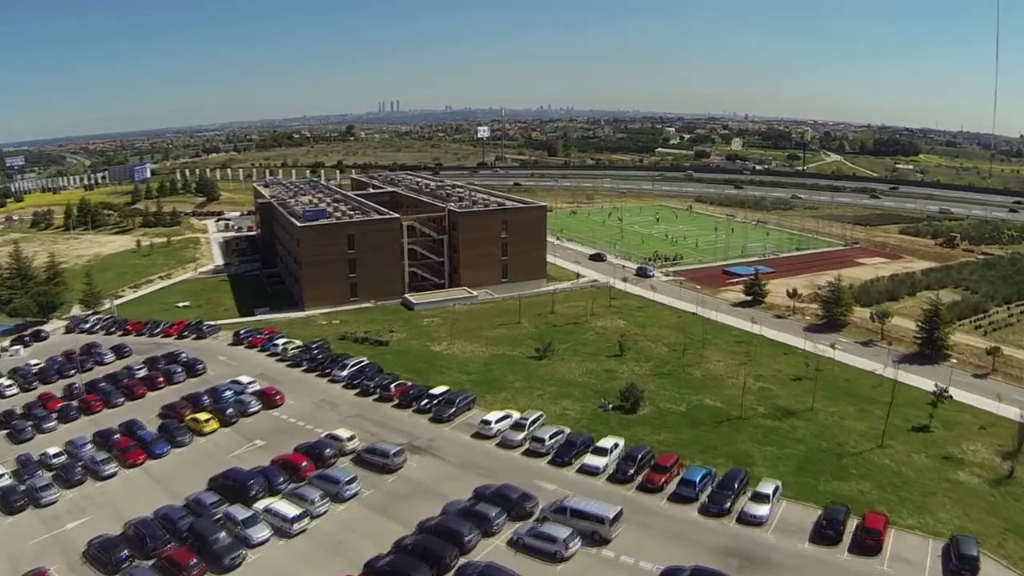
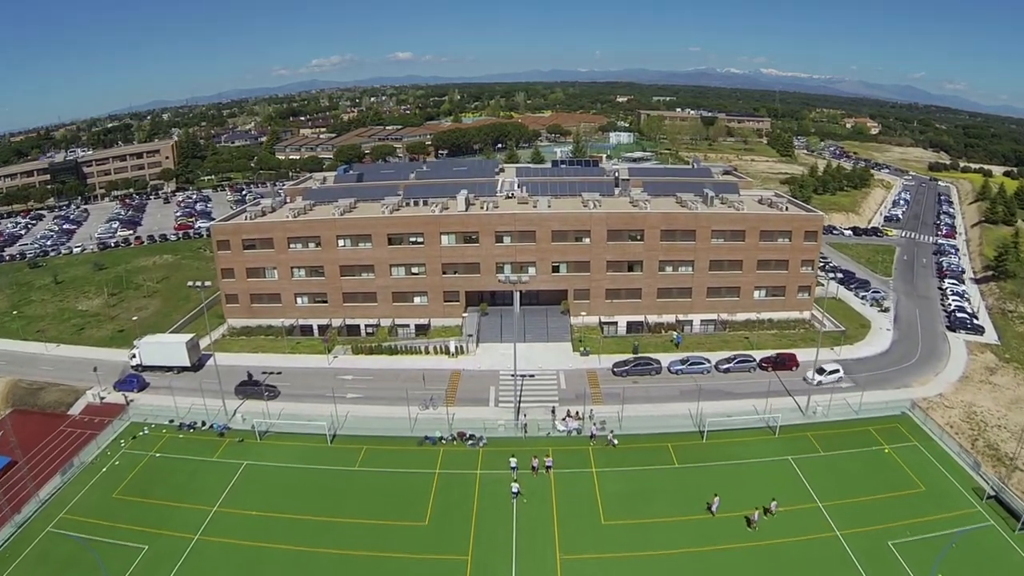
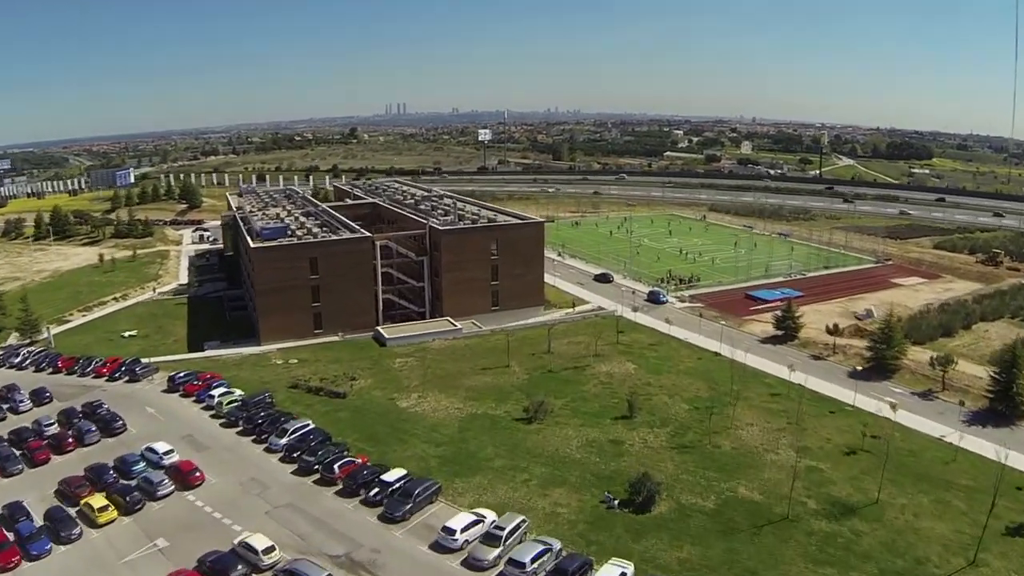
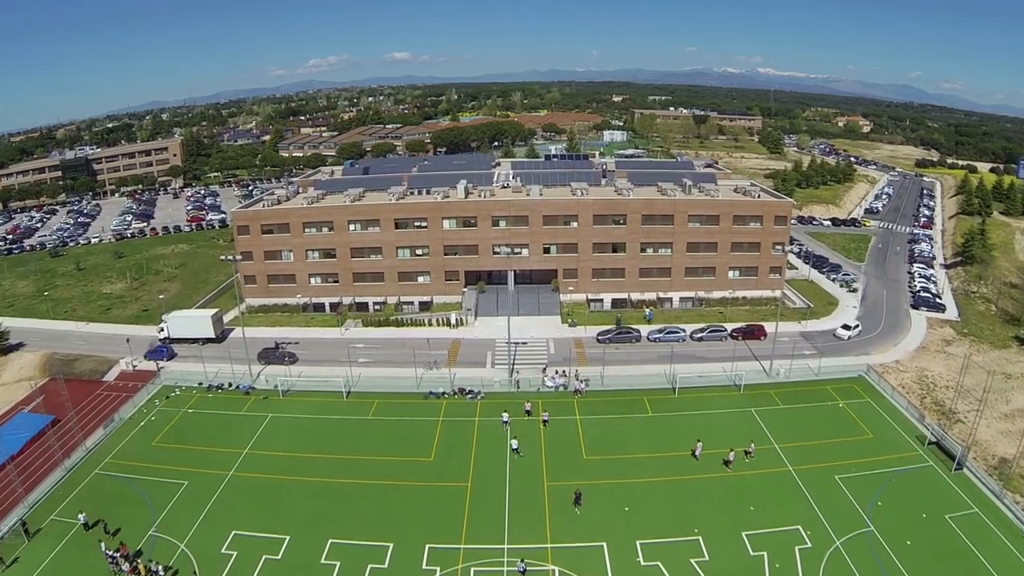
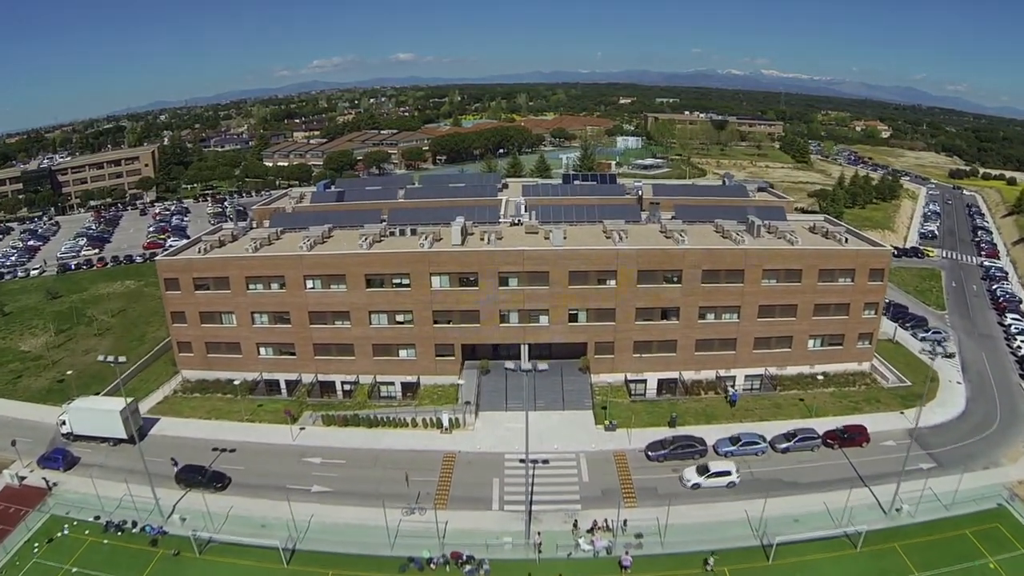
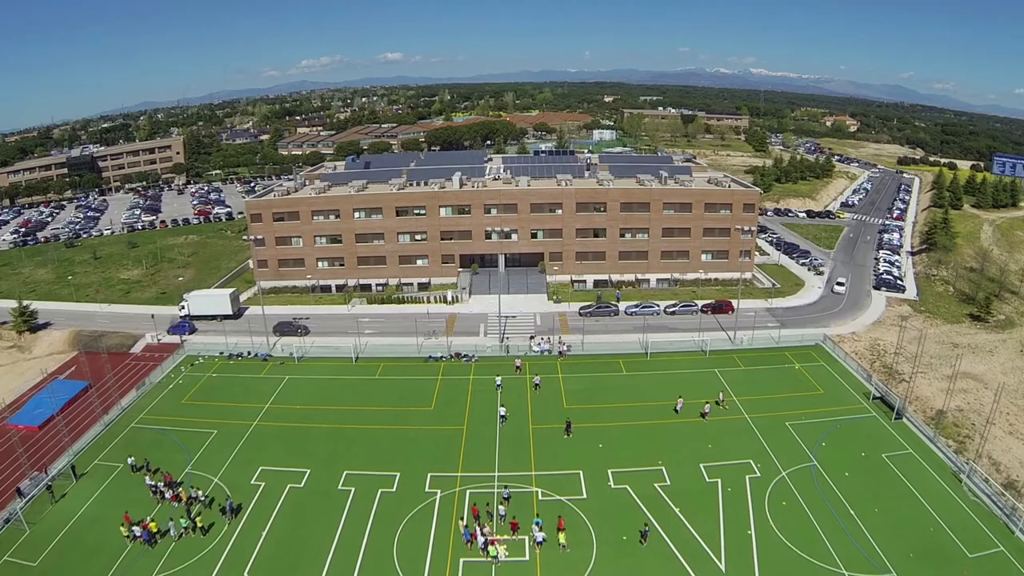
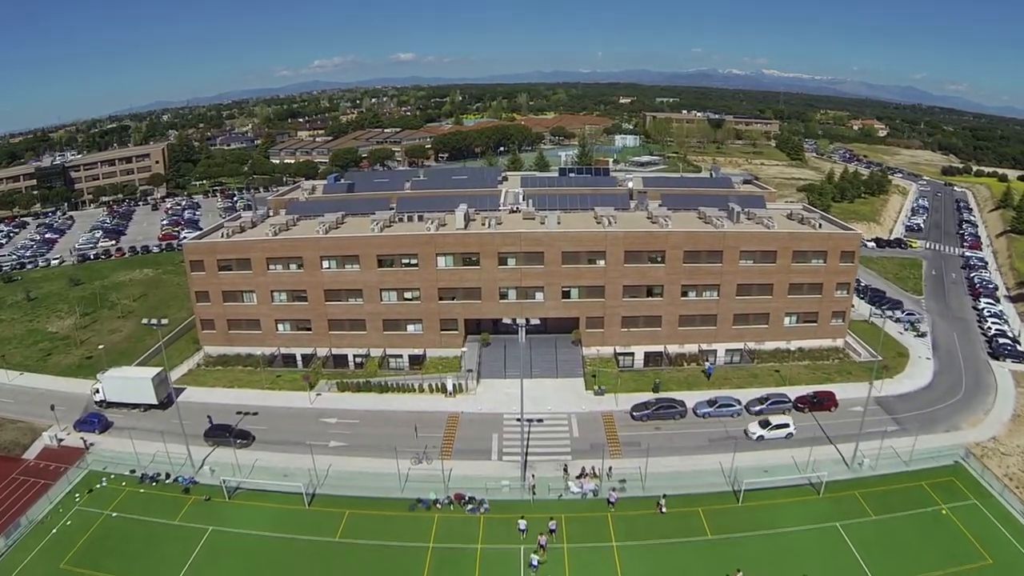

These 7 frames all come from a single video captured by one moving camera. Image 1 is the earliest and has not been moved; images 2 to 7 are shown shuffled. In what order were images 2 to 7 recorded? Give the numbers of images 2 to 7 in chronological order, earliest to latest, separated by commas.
3, 6, 4, 2, 7, 5
